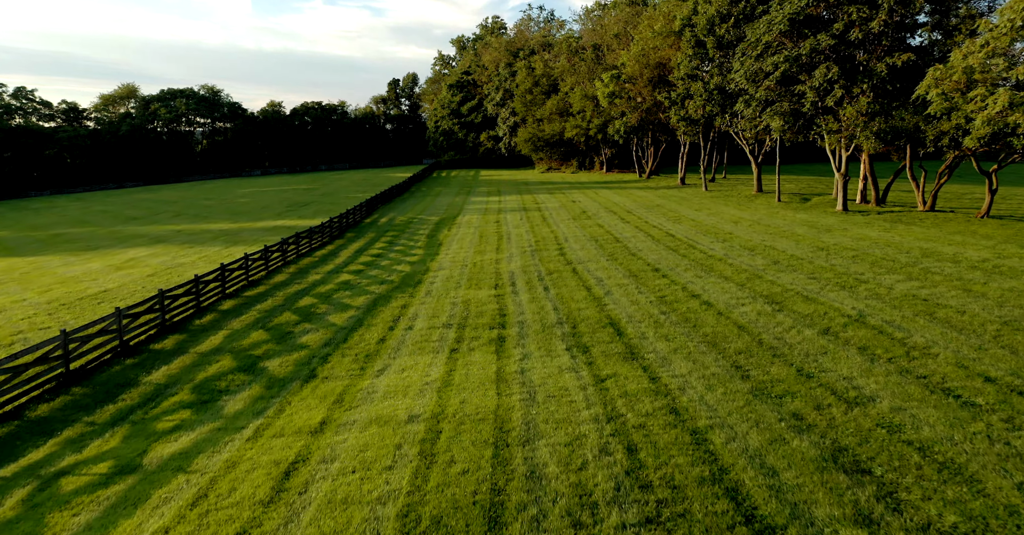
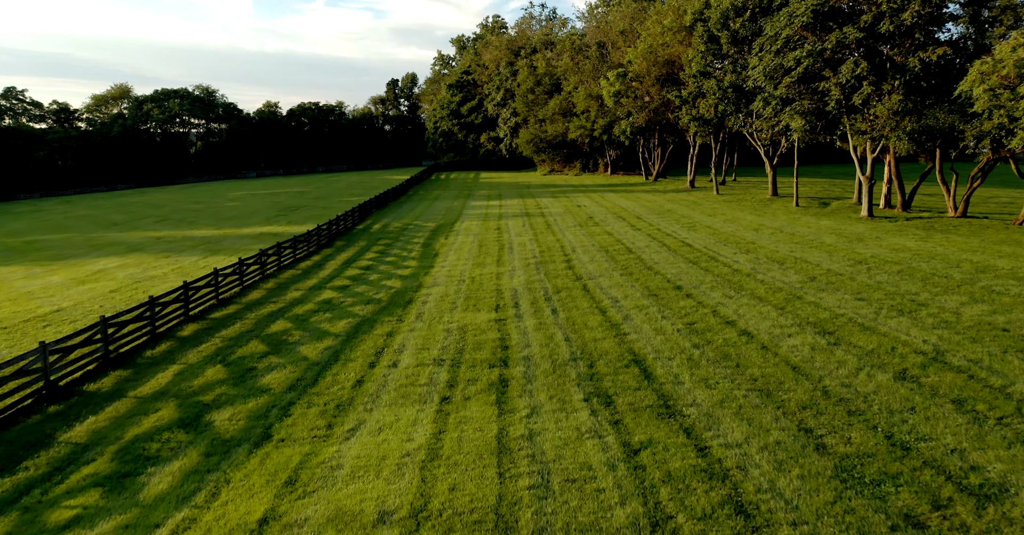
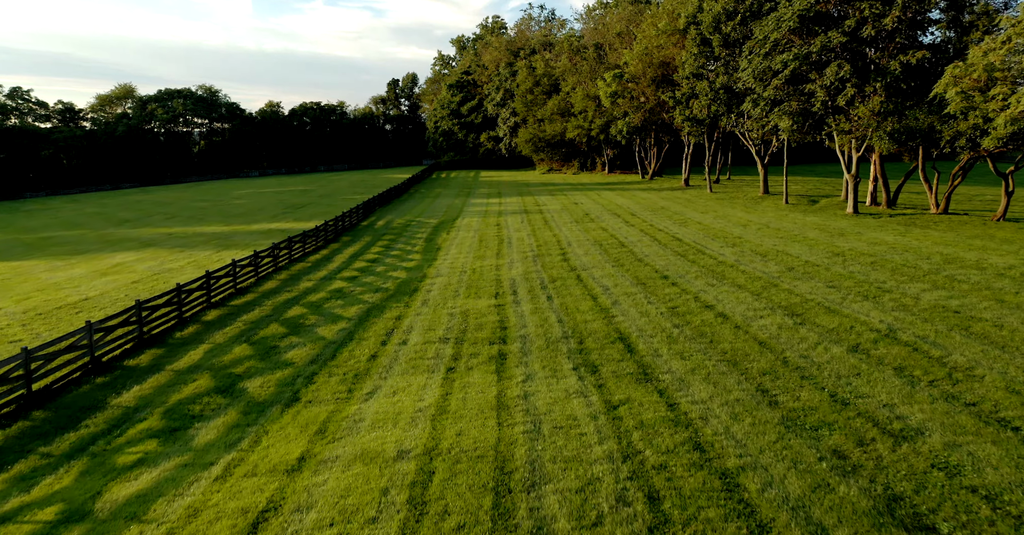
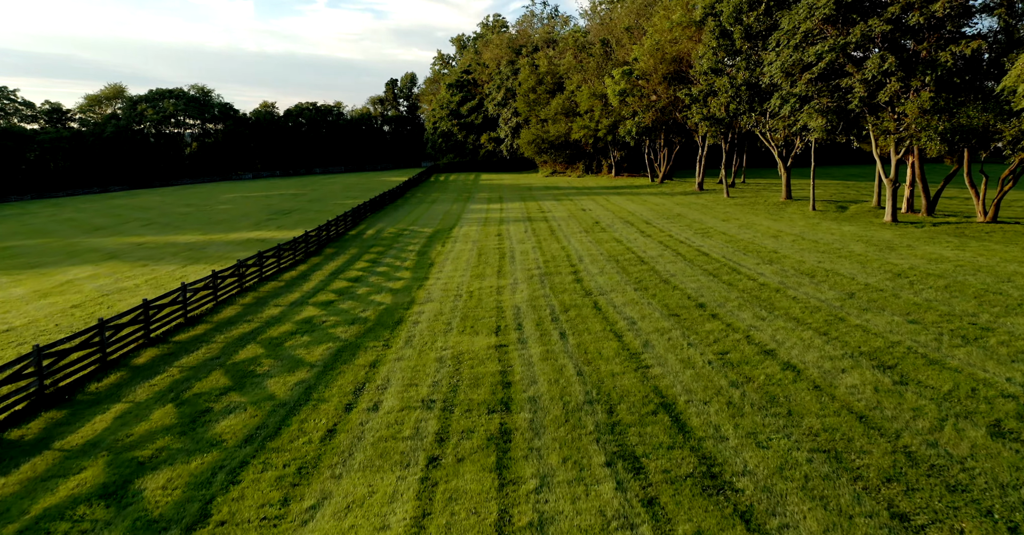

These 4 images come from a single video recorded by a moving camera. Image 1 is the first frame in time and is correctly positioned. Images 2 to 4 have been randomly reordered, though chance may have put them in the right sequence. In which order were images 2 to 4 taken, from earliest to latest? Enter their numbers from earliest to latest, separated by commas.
3, 2, 4
